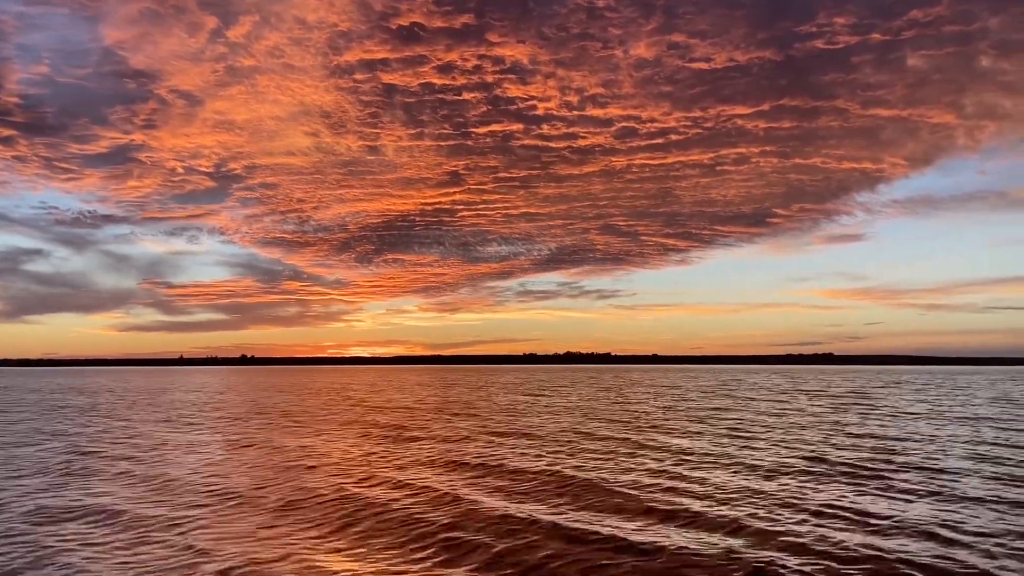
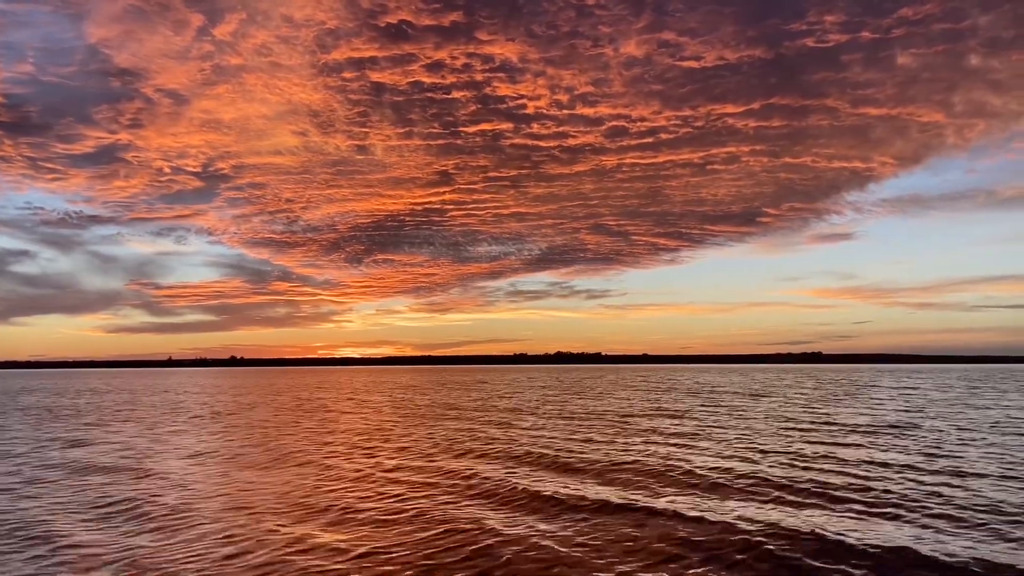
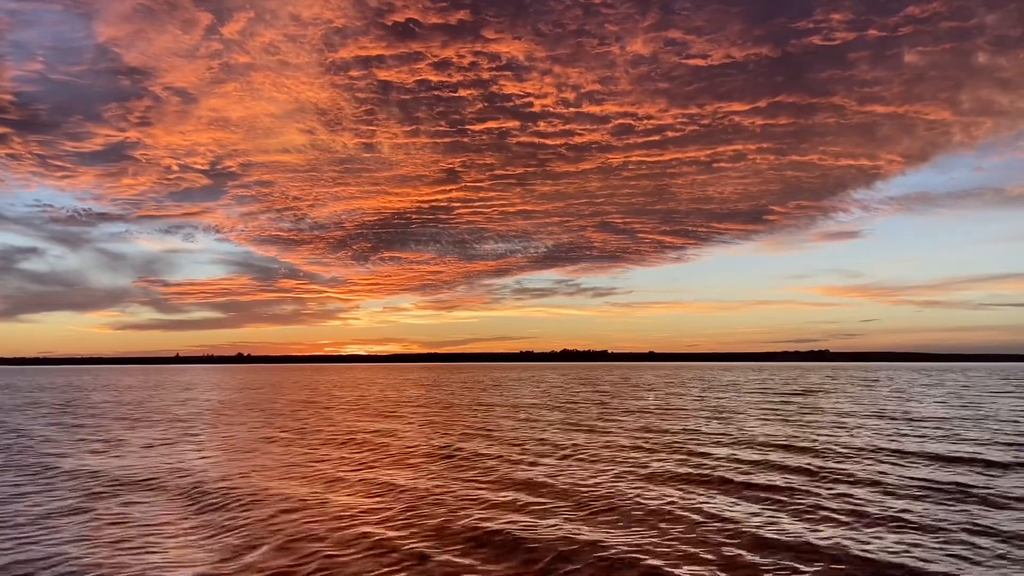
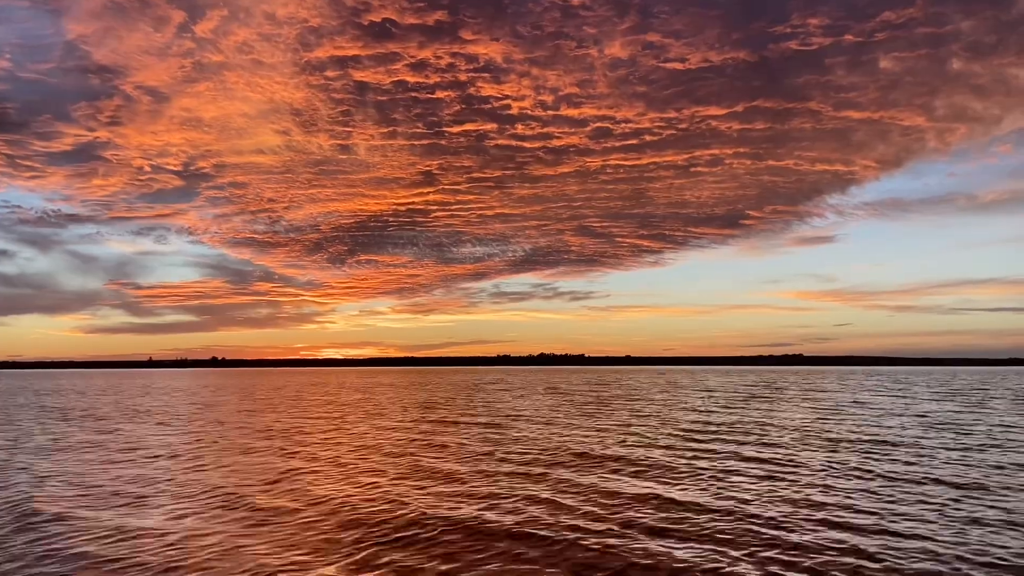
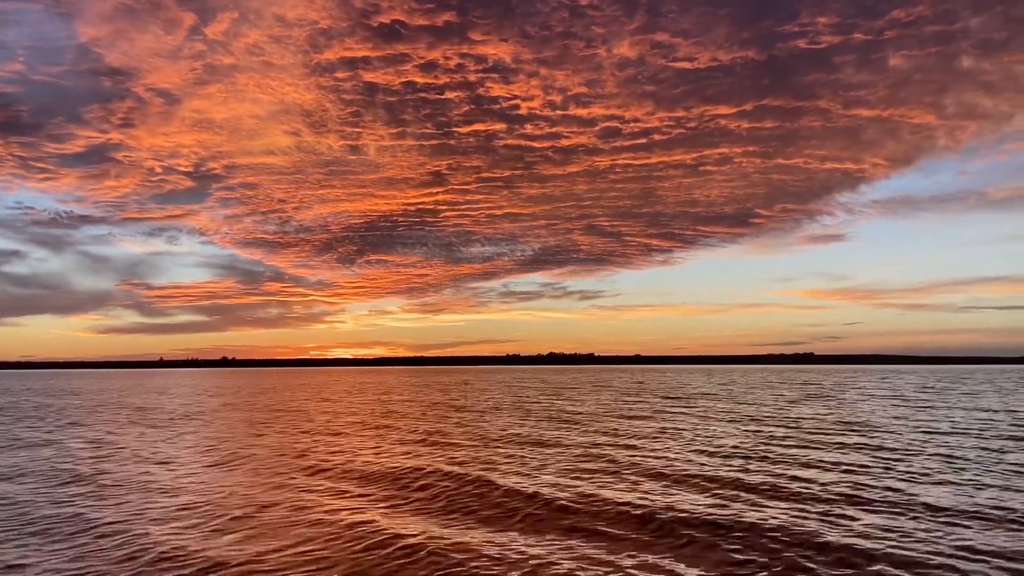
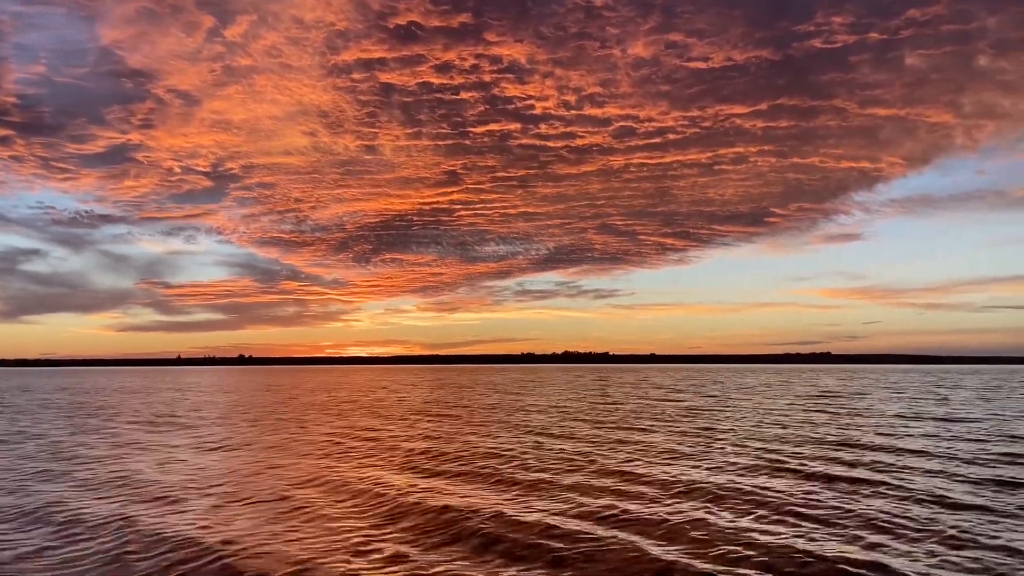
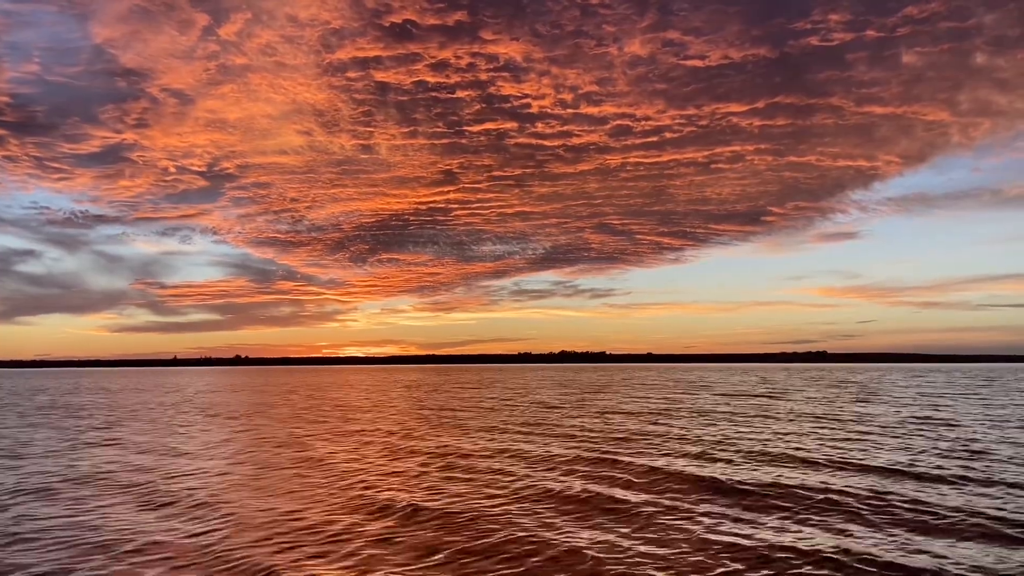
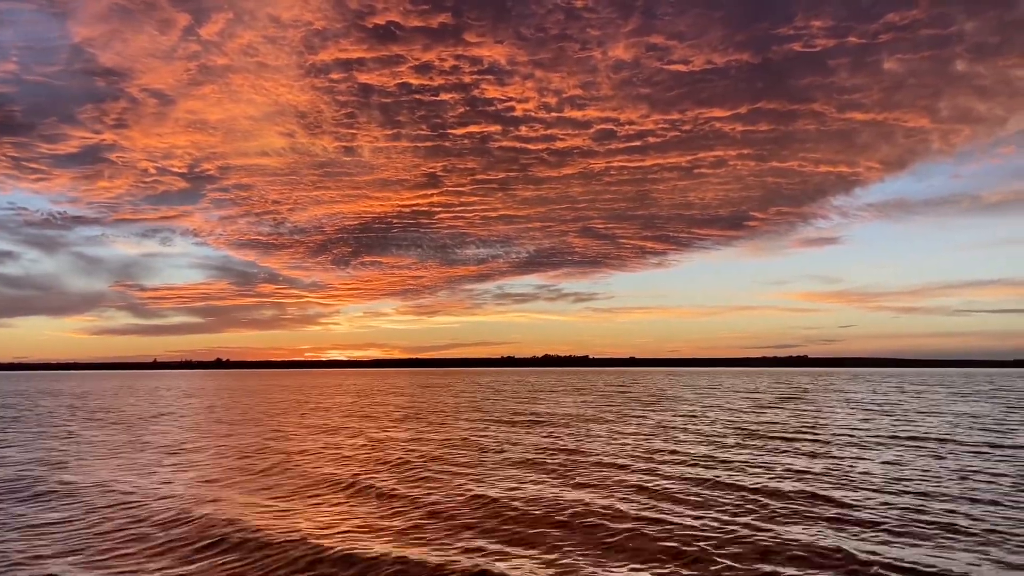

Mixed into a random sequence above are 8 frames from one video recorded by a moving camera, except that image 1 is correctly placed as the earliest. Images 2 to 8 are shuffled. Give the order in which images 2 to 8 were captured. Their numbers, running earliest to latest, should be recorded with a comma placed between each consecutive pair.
6, 3, 7, 2, 5, 8, 4
